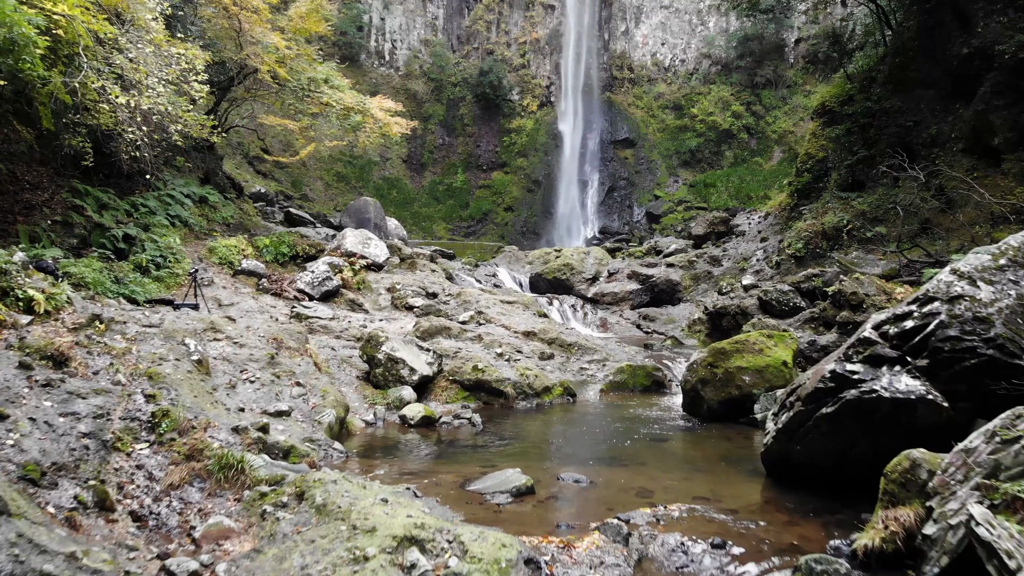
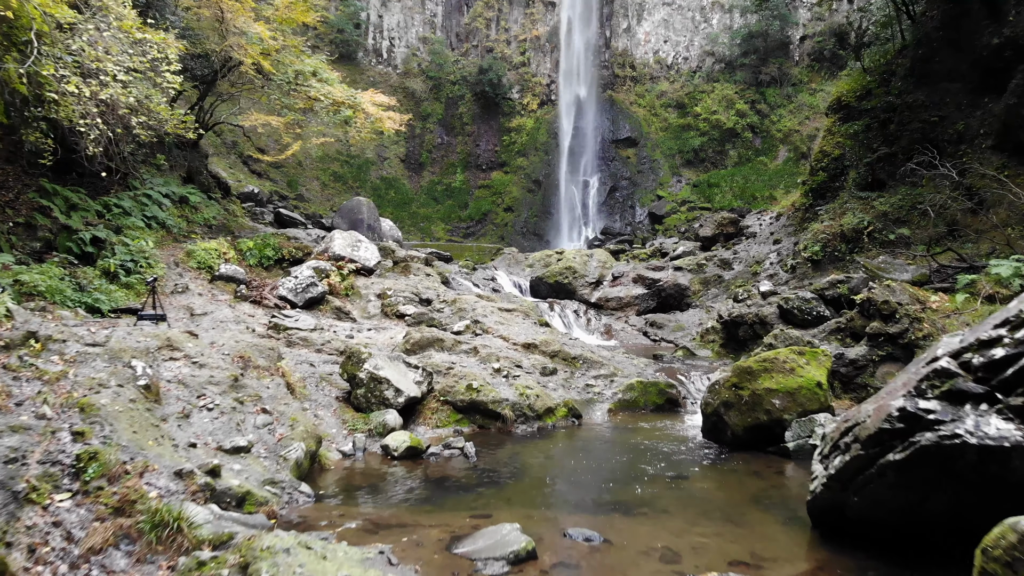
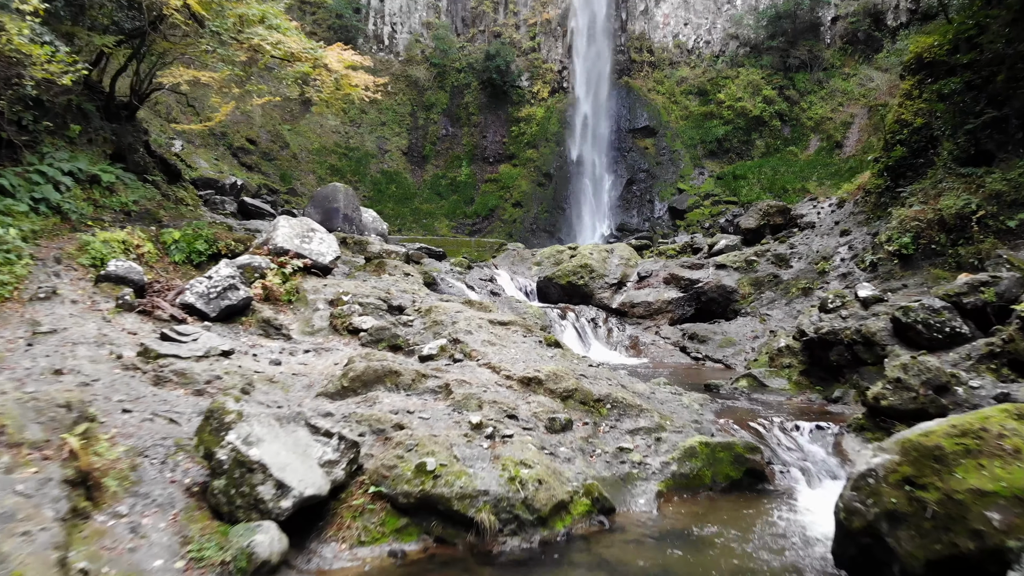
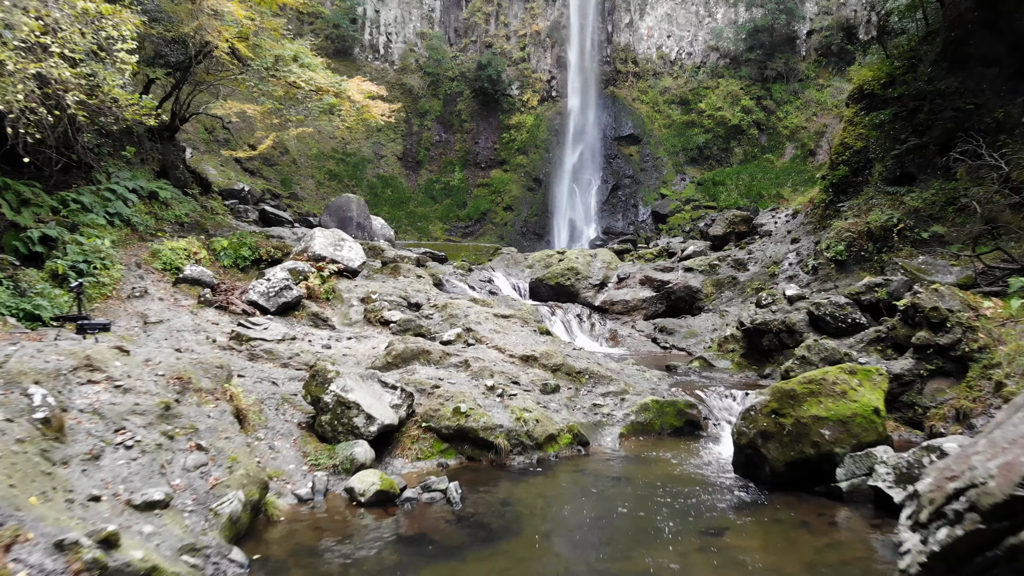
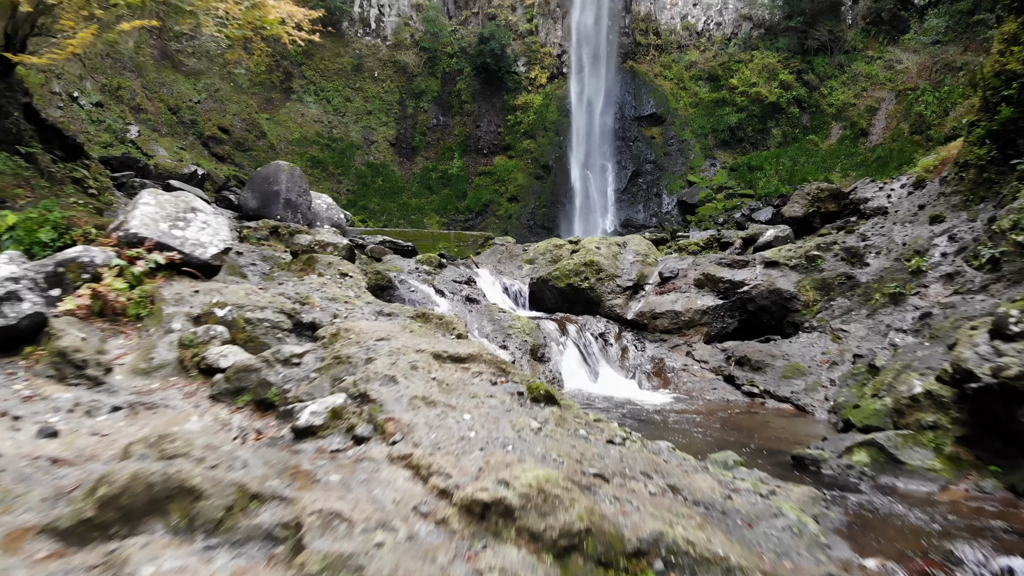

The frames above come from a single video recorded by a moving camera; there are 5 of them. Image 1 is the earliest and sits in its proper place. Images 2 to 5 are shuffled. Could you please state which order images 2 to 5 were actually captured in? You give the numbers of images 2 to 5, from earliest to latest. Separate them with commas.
2, 4, 3, 5
